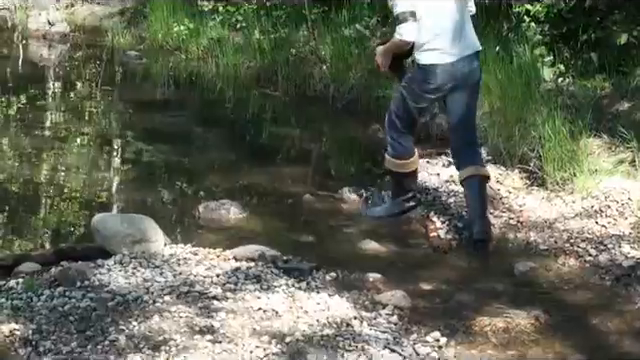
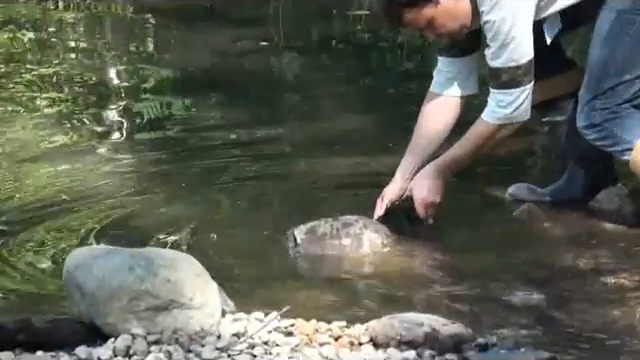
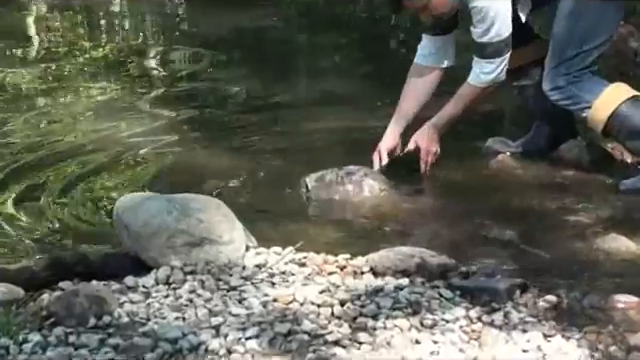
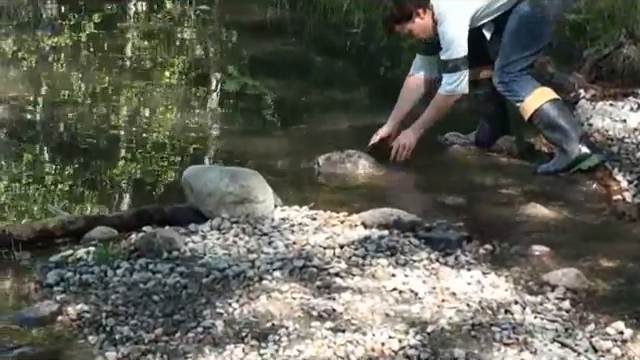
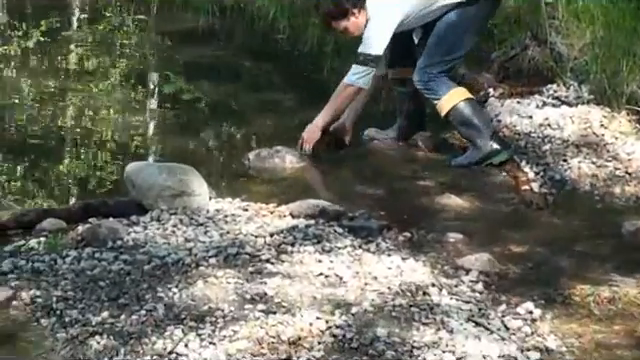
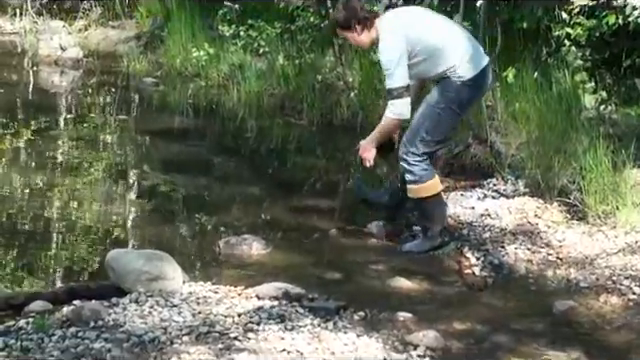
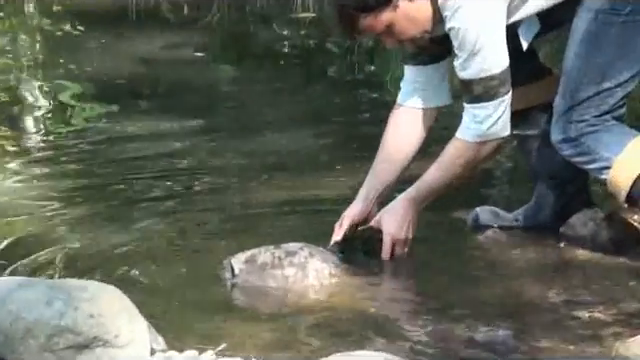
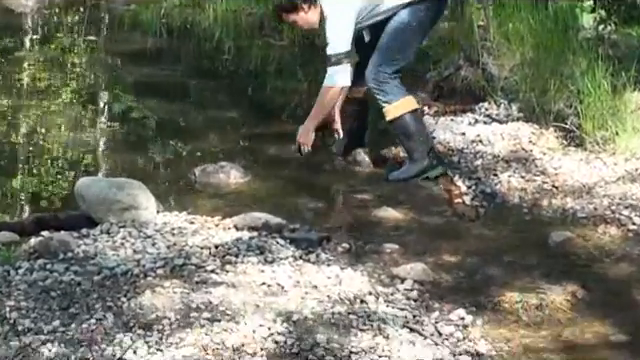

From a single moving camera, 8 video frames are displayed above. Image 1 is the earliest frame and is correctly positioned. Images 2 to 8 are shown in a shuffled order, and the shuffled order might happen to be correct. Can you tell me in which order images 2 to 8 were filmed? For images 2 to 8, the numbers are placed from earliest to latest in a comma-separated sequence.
6, 8, 5, 4, 3, 2, 7
